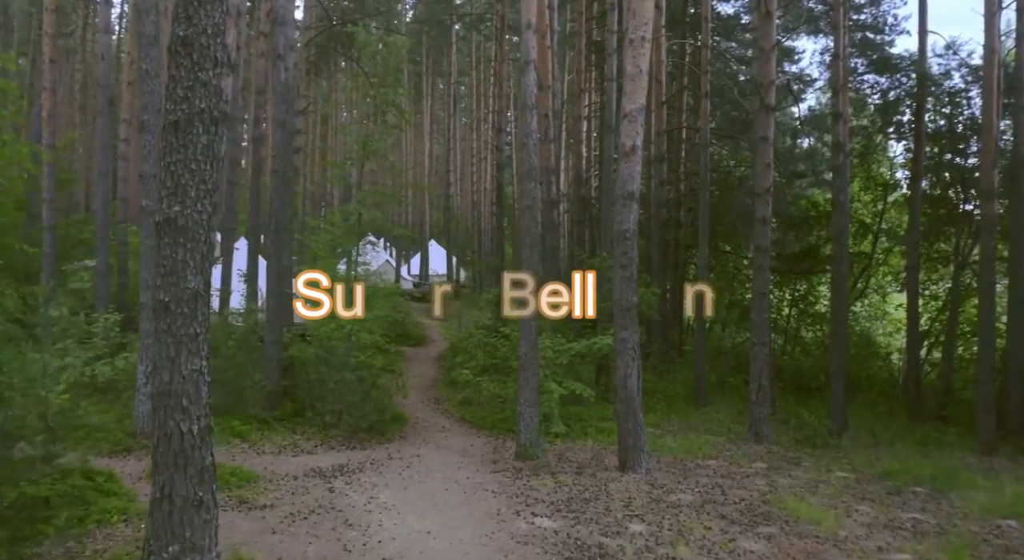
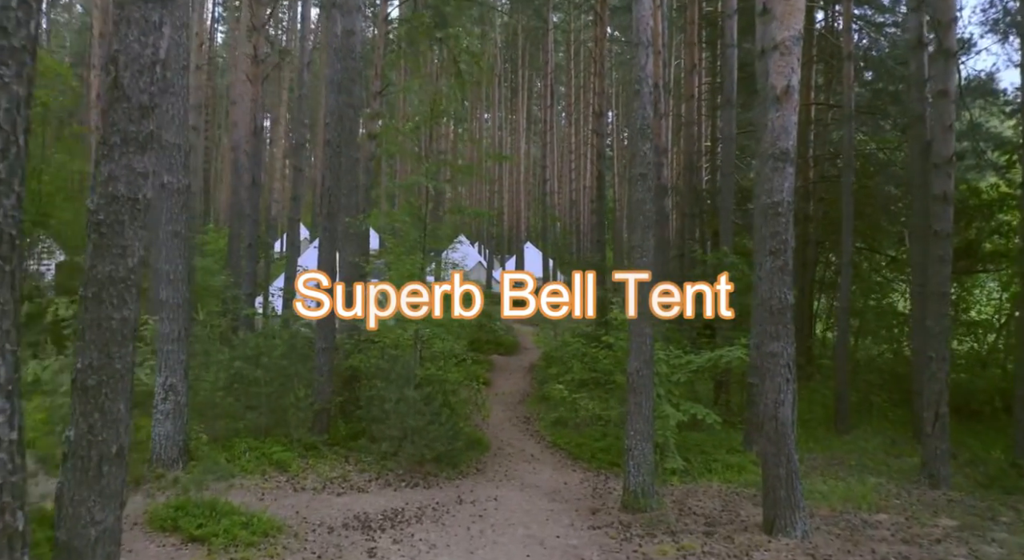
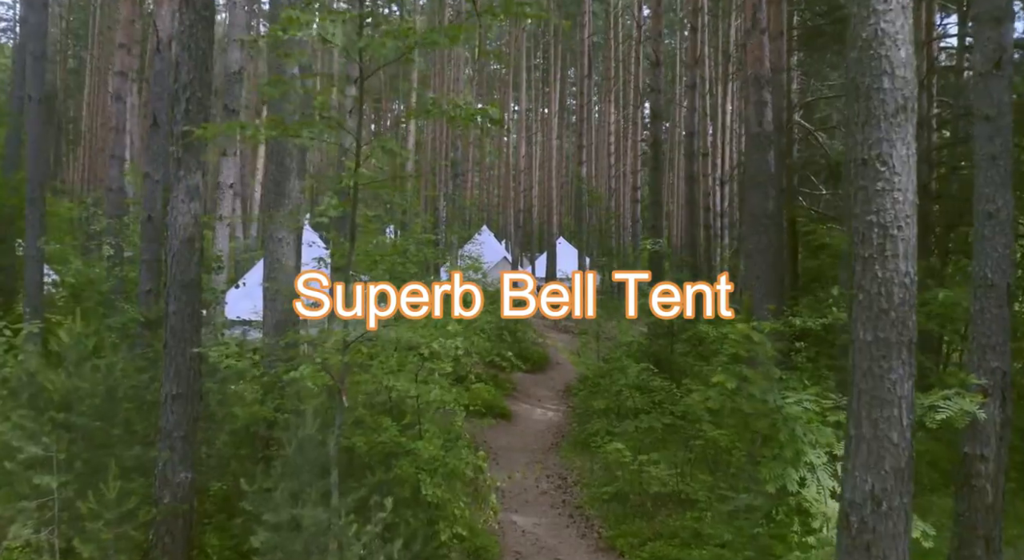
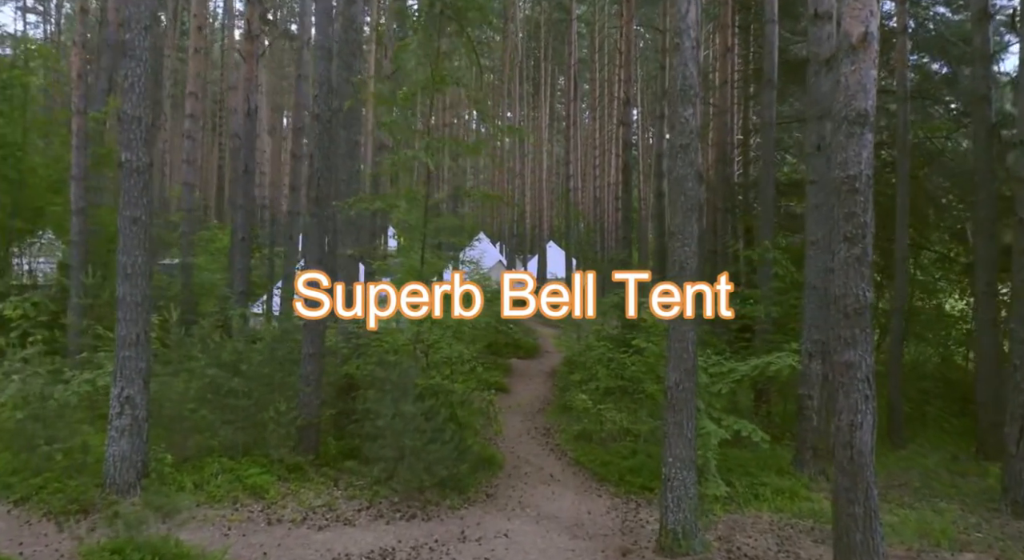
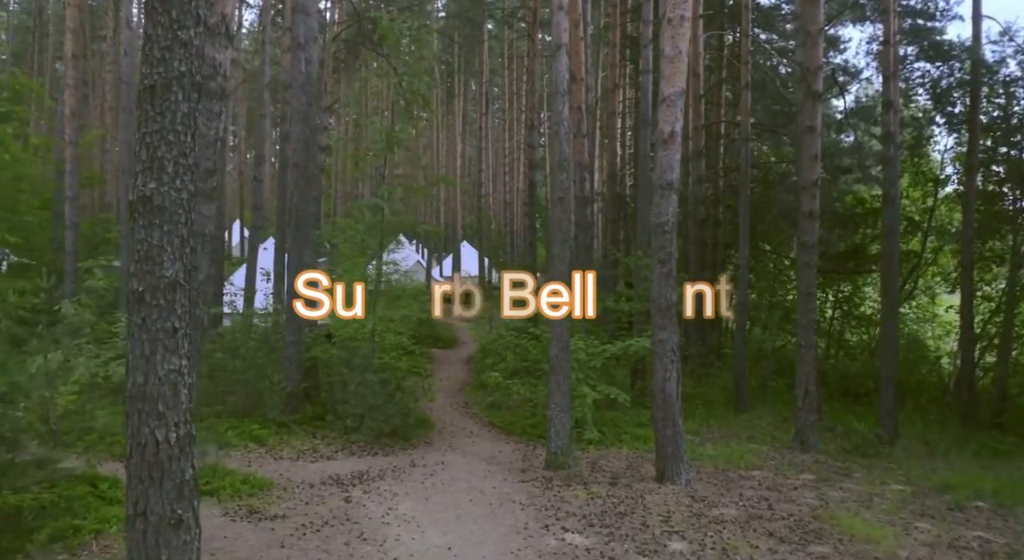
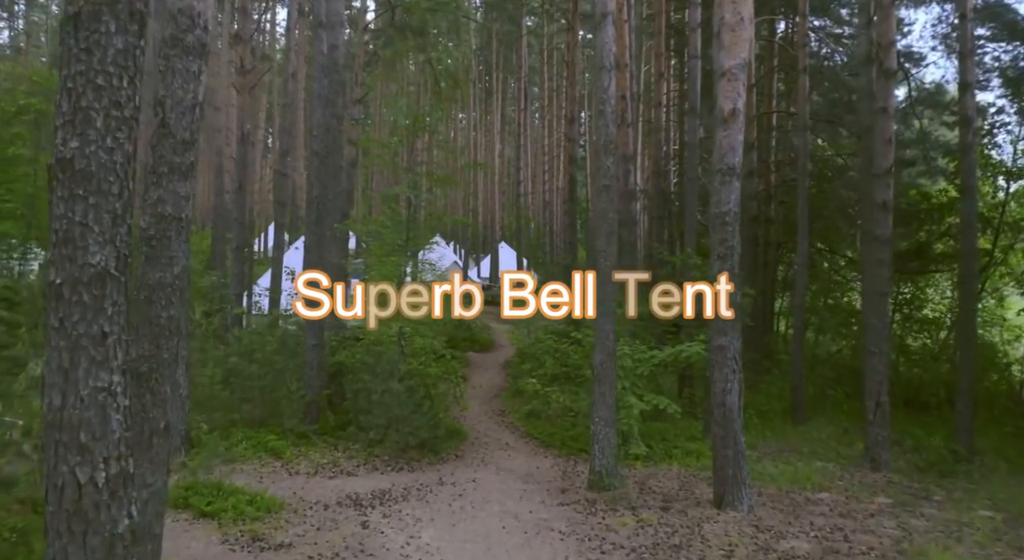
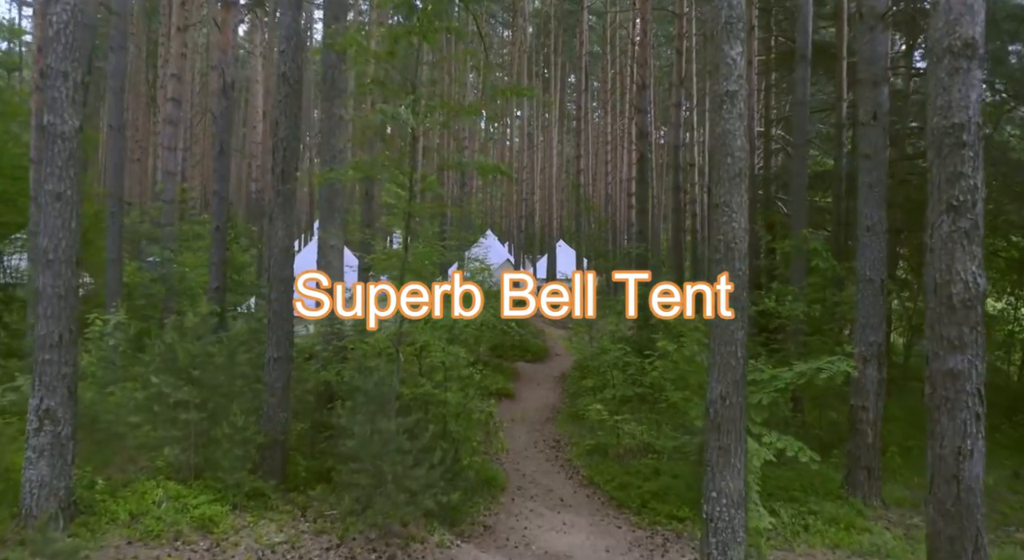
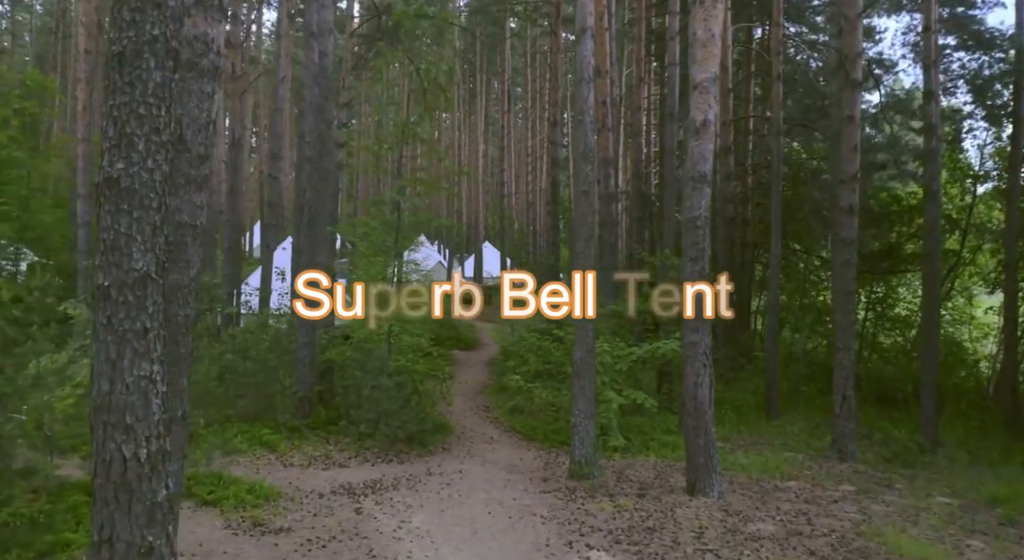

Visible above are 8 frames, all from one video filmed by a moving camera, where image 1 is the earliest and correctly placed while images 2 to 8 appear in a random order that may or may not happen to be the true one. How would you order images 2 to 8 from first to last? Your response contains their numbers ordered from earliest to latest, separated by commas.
5, 8, 6, 2, 4, 7, 3
